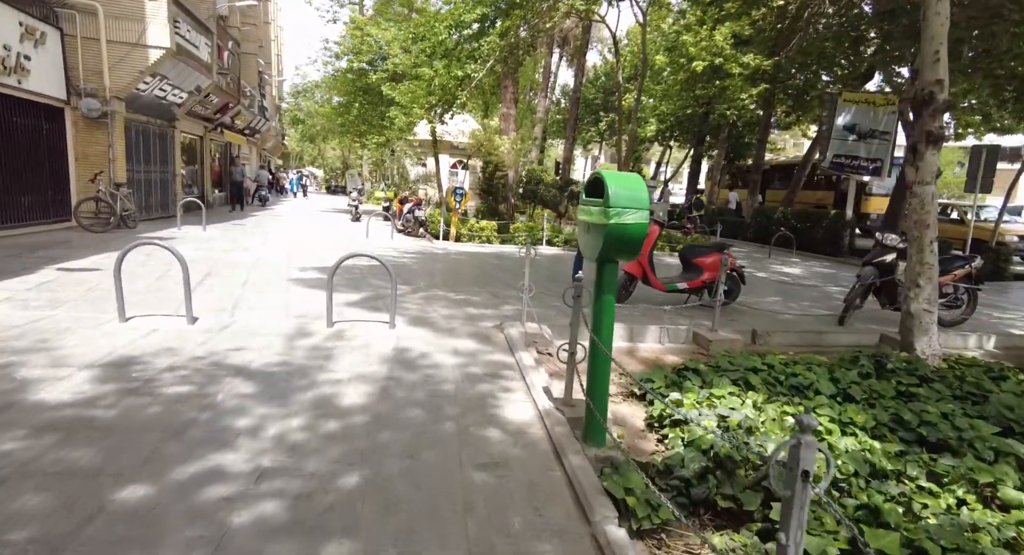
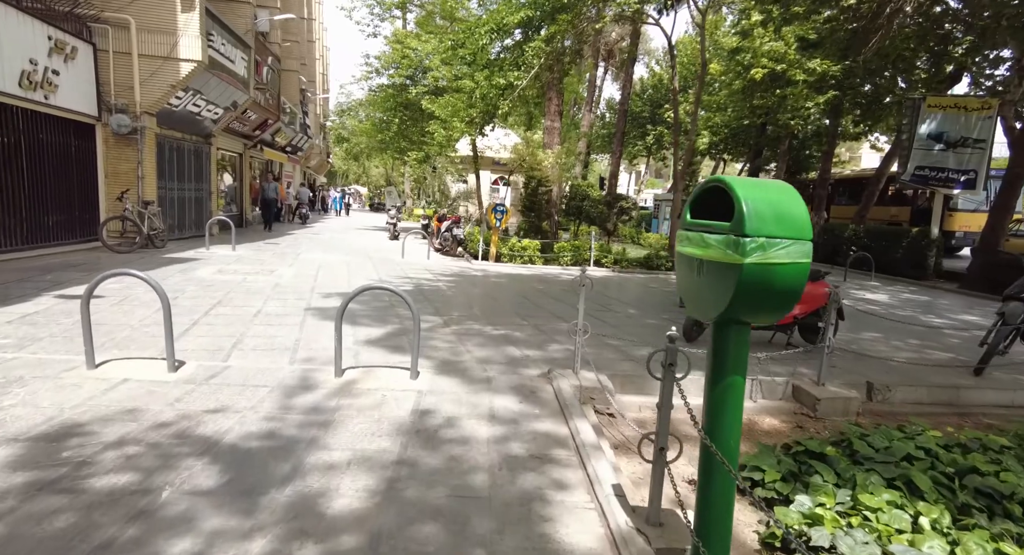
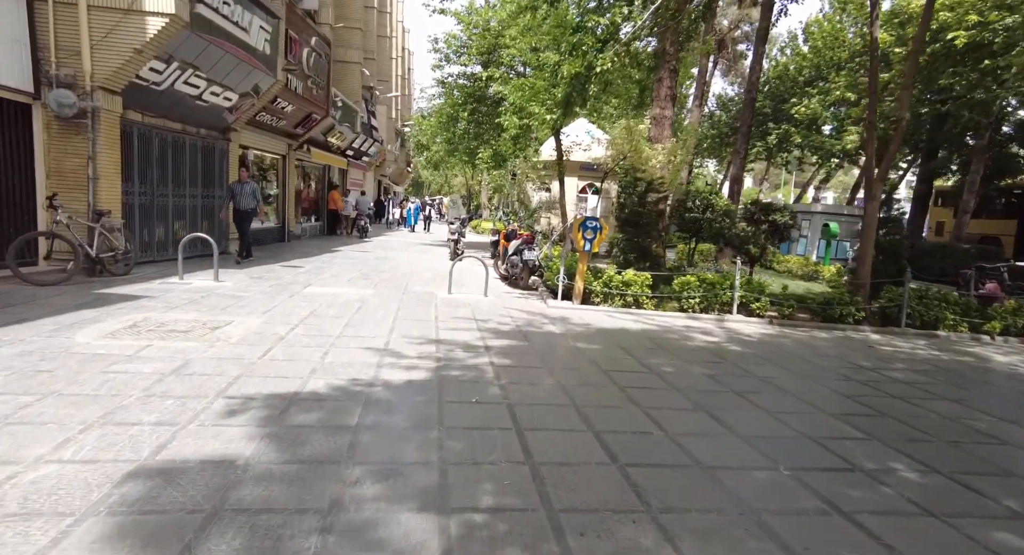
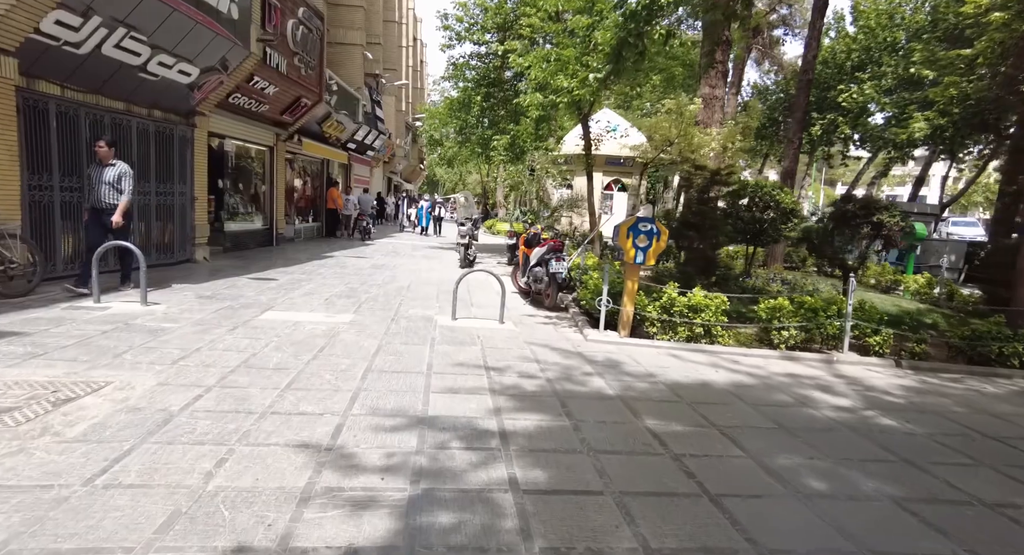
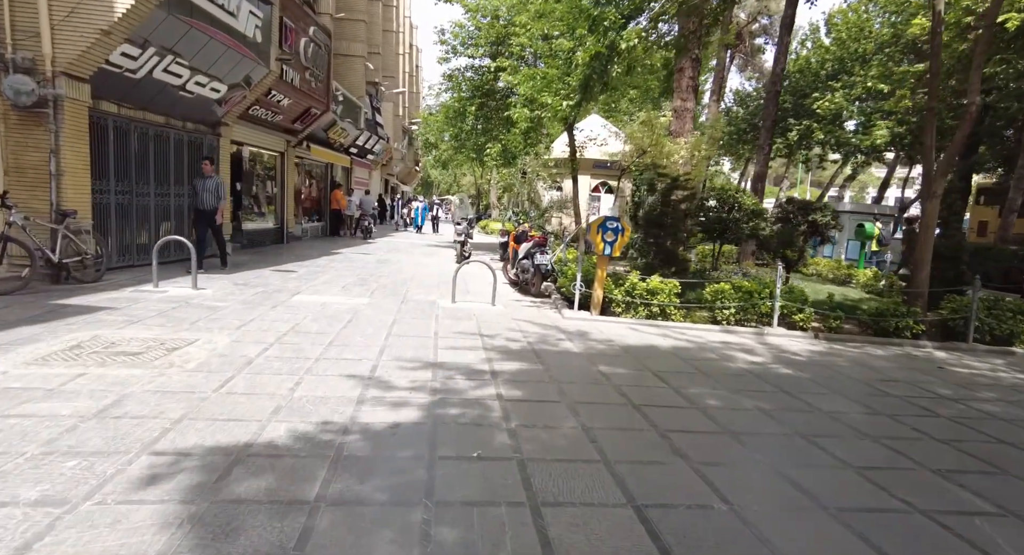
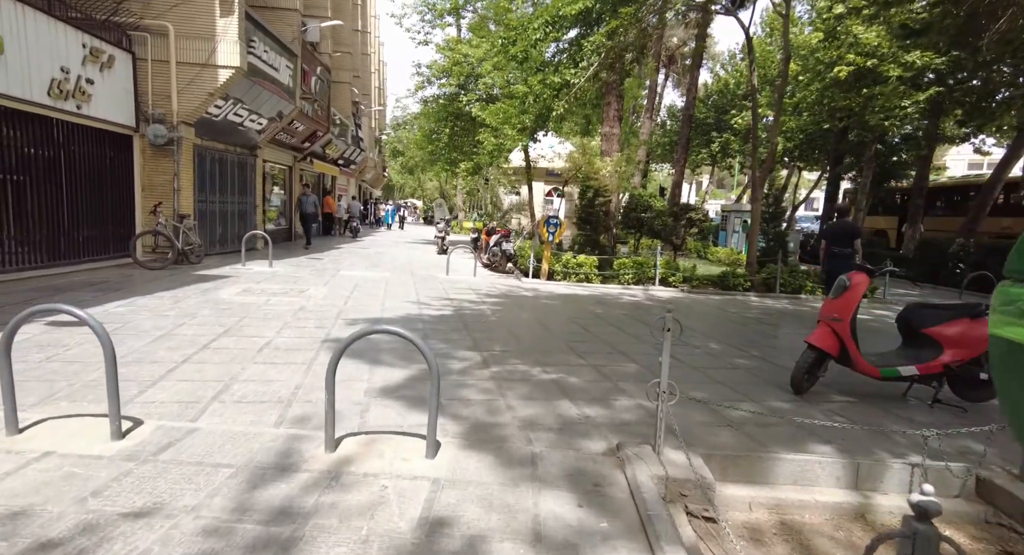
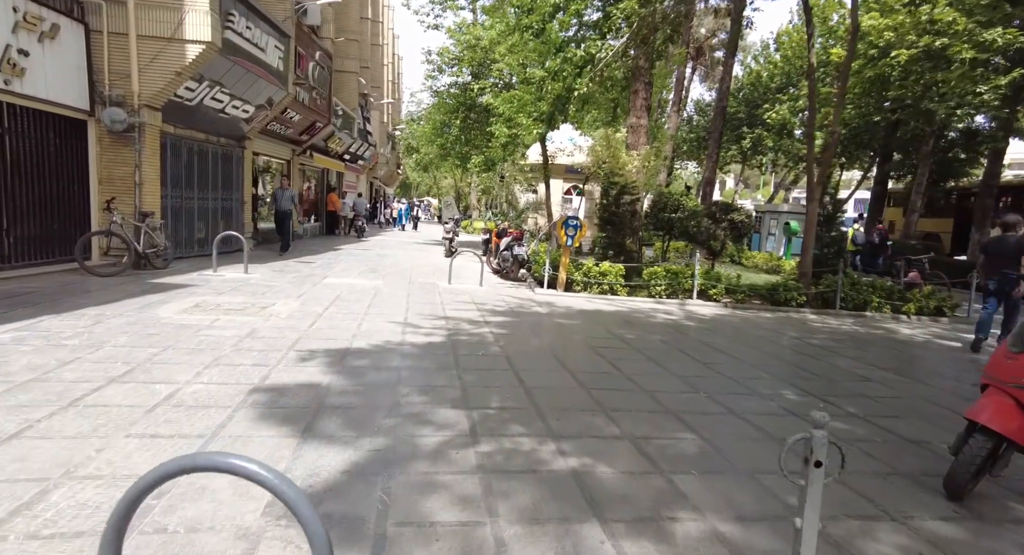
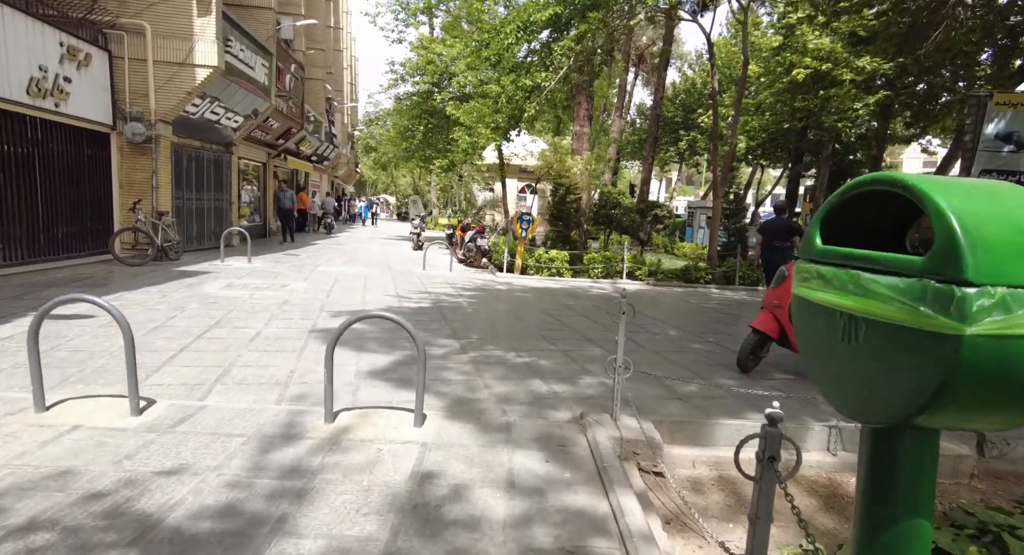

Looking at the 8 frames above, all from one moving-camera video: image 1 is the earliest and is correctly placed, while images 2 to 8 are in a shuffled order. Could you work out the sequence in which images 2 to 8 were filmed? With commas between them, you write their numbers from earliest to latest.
2, 8, 6, 7, 3, 5, 4
